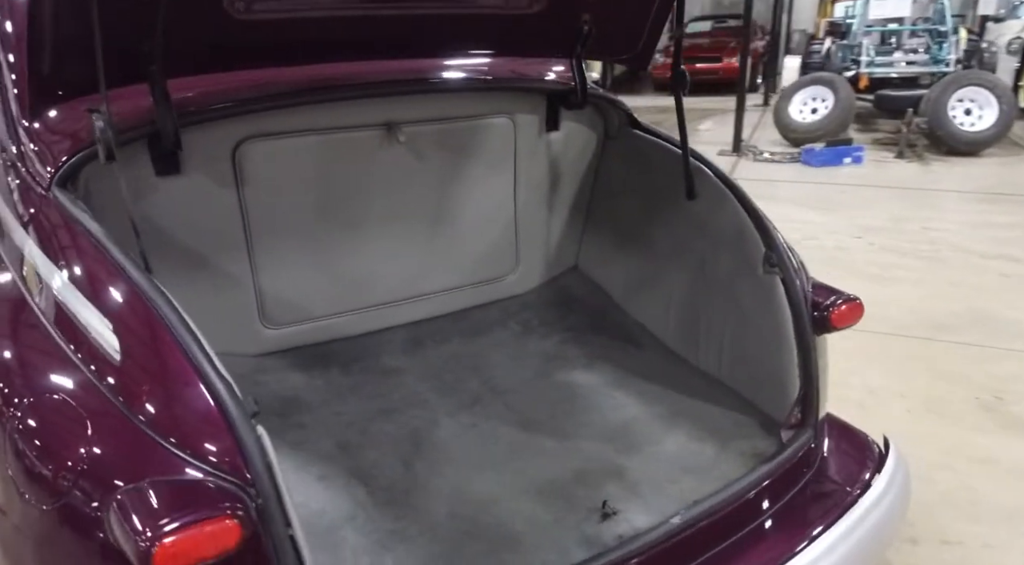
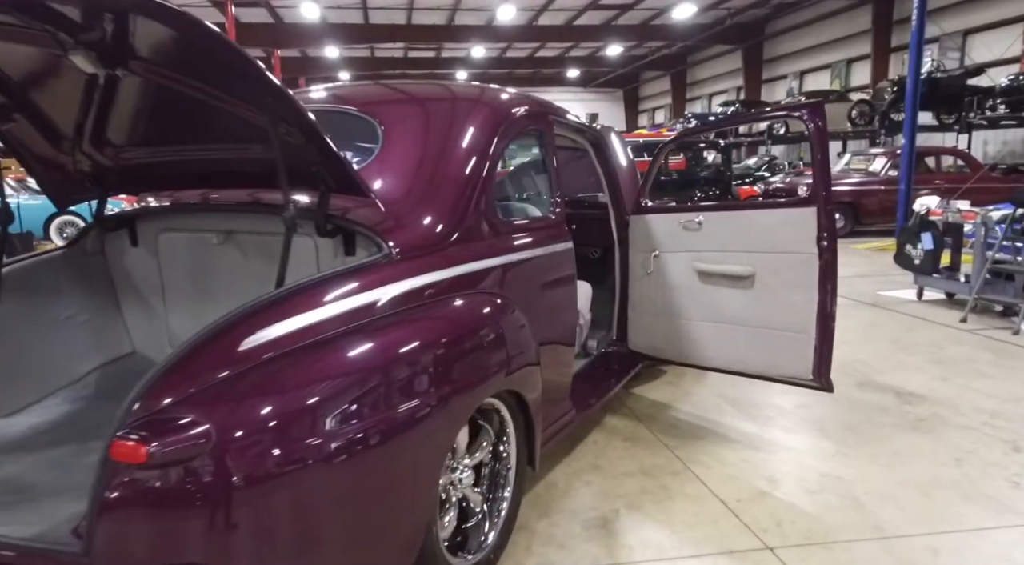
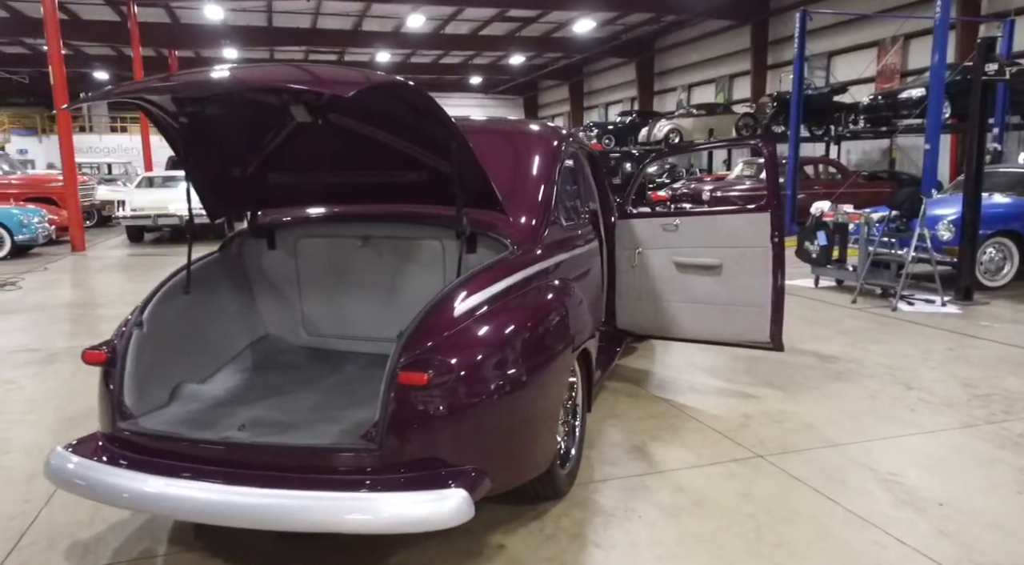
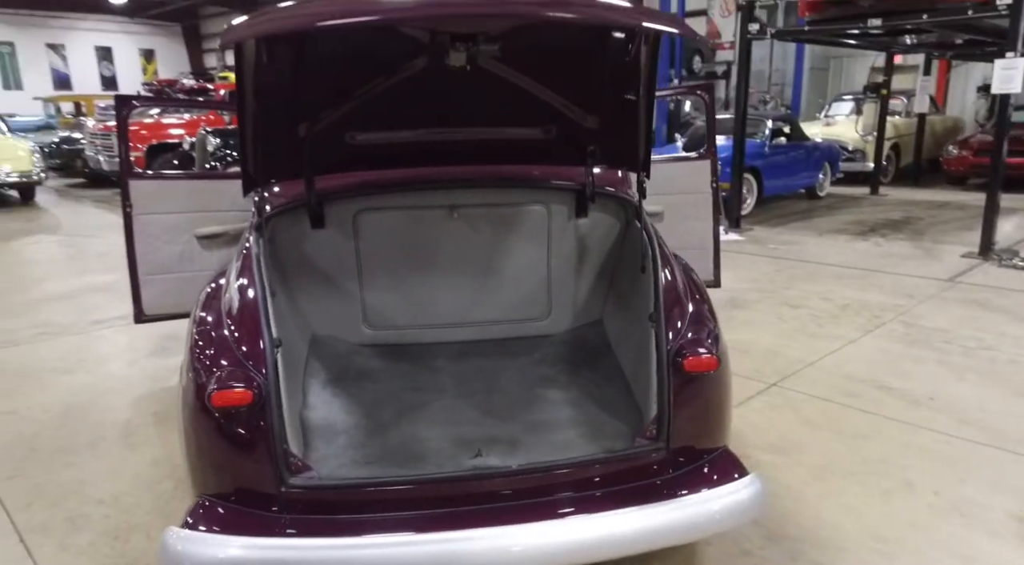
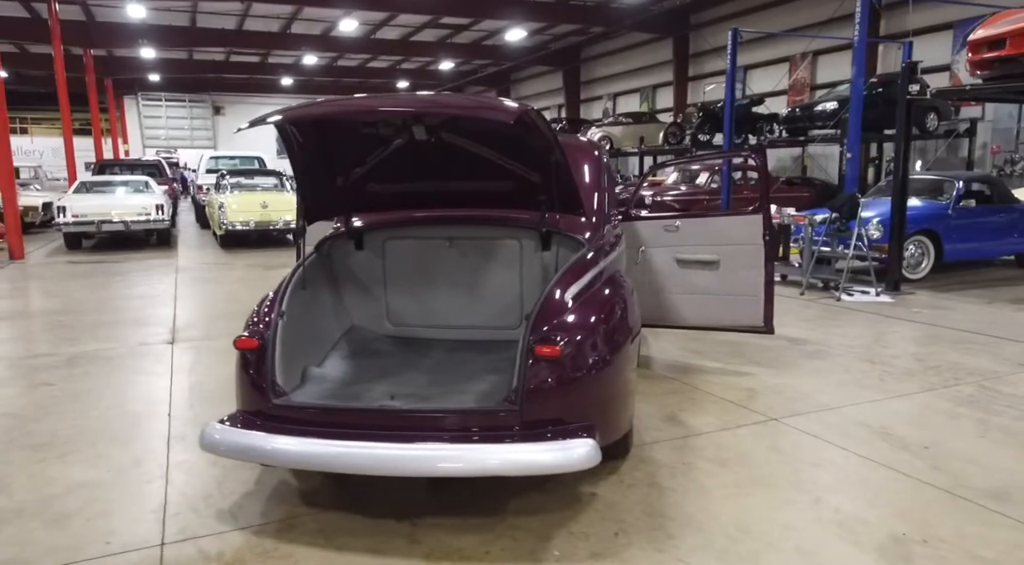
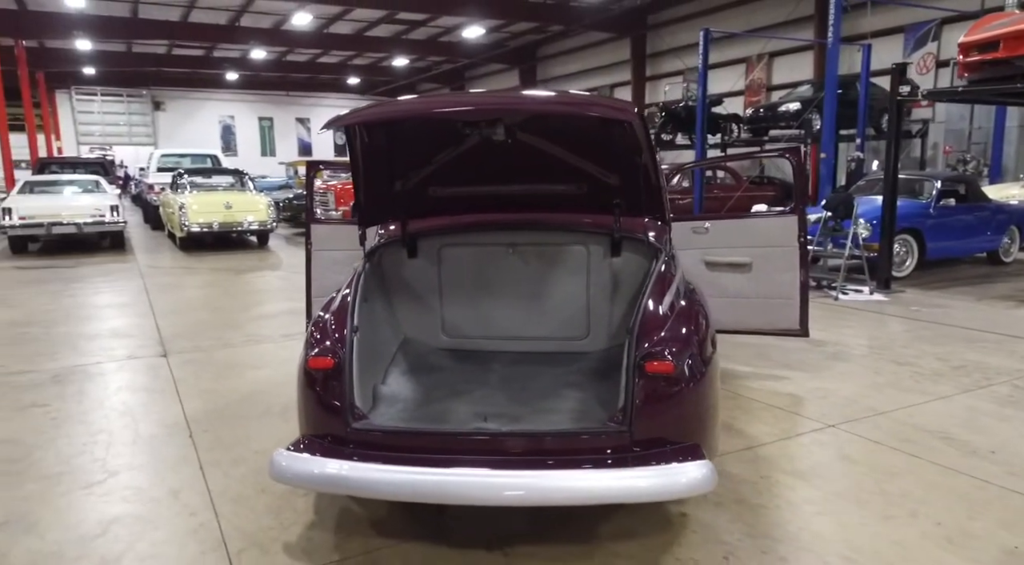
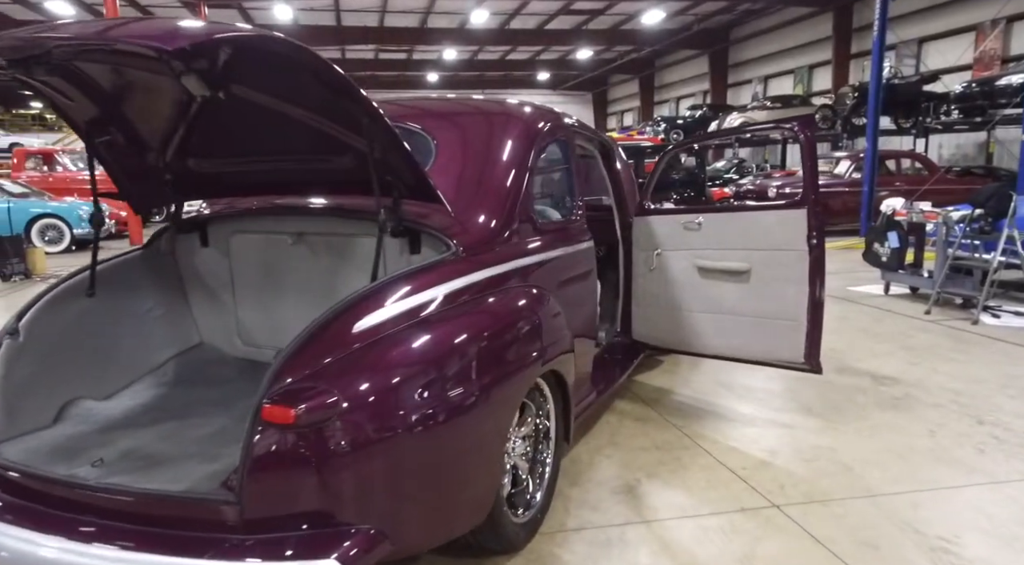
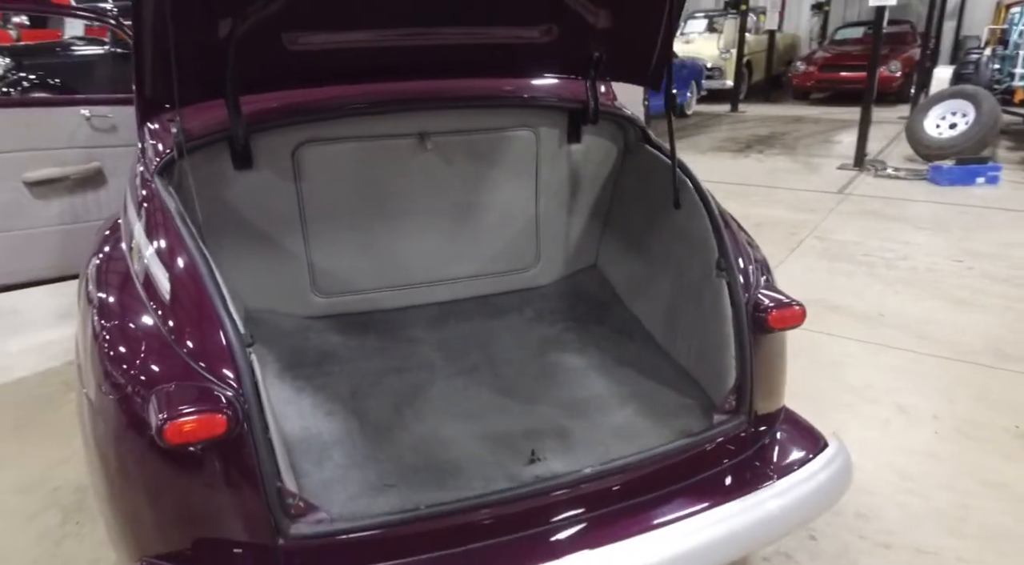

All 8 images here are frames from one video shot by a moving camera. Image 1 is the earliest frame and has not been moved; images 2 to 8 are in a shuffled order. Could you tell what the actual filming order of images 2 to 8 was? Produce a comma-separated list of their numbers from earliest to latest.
8, 4, 6, 5, 3, 7, 2
